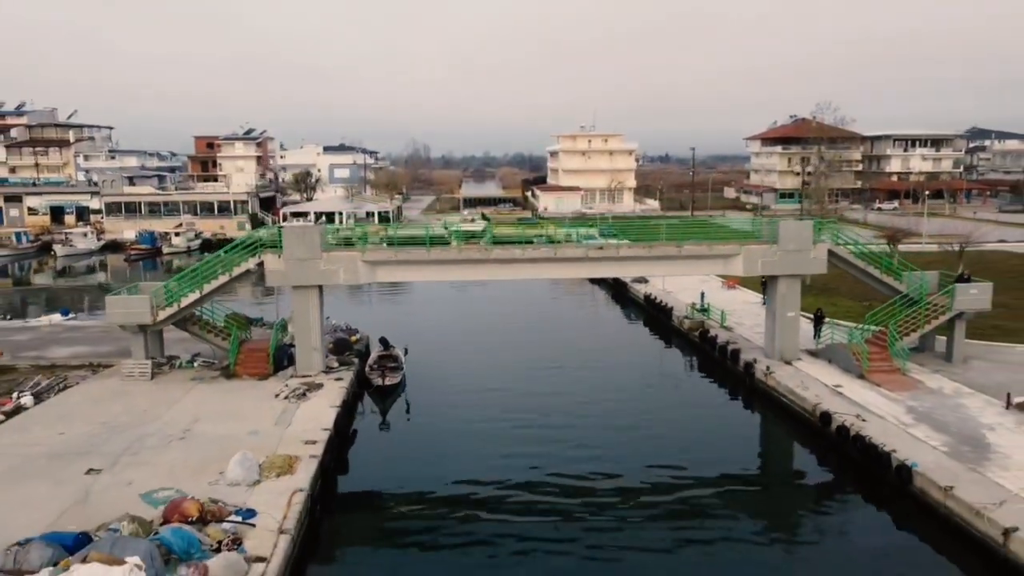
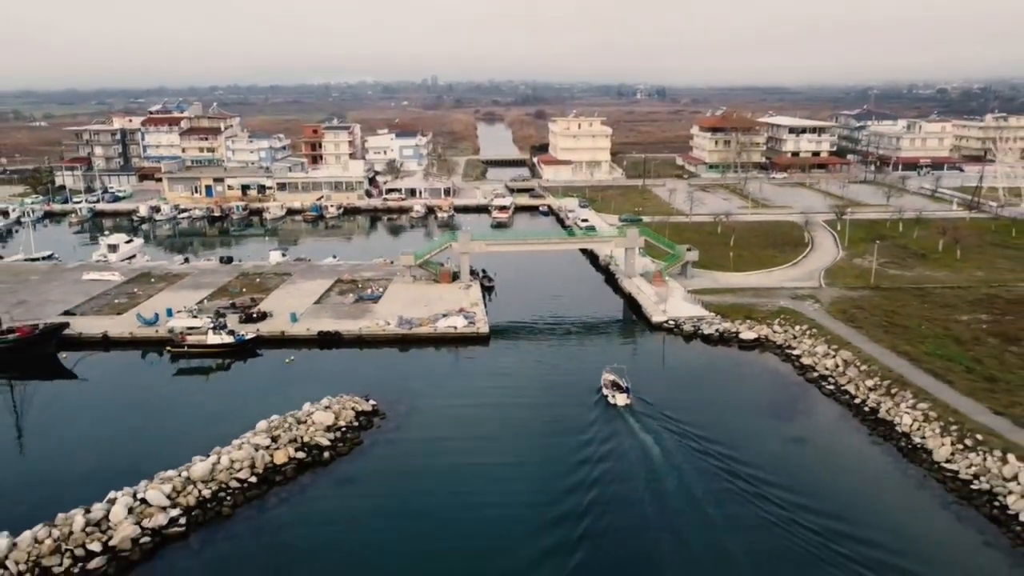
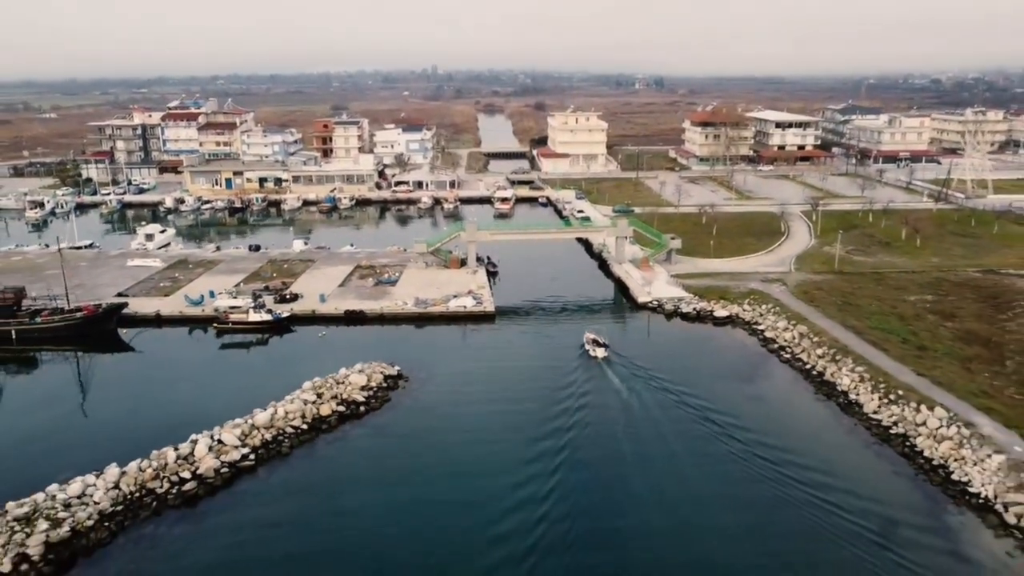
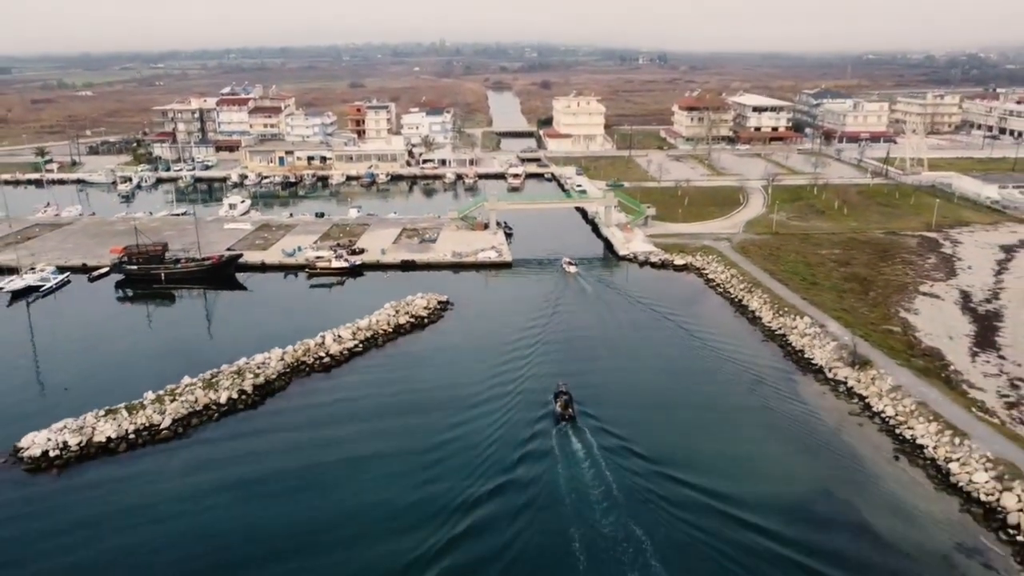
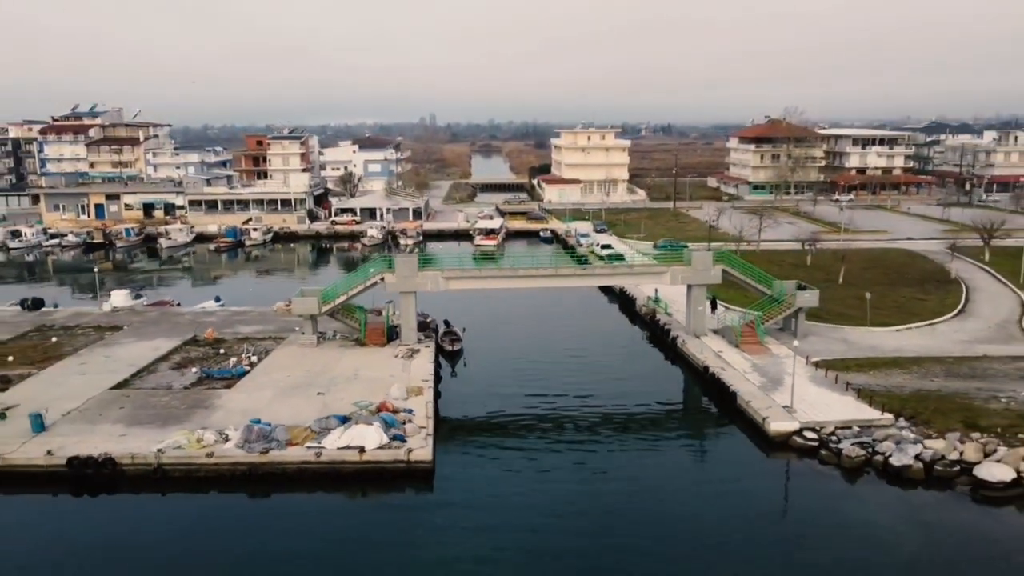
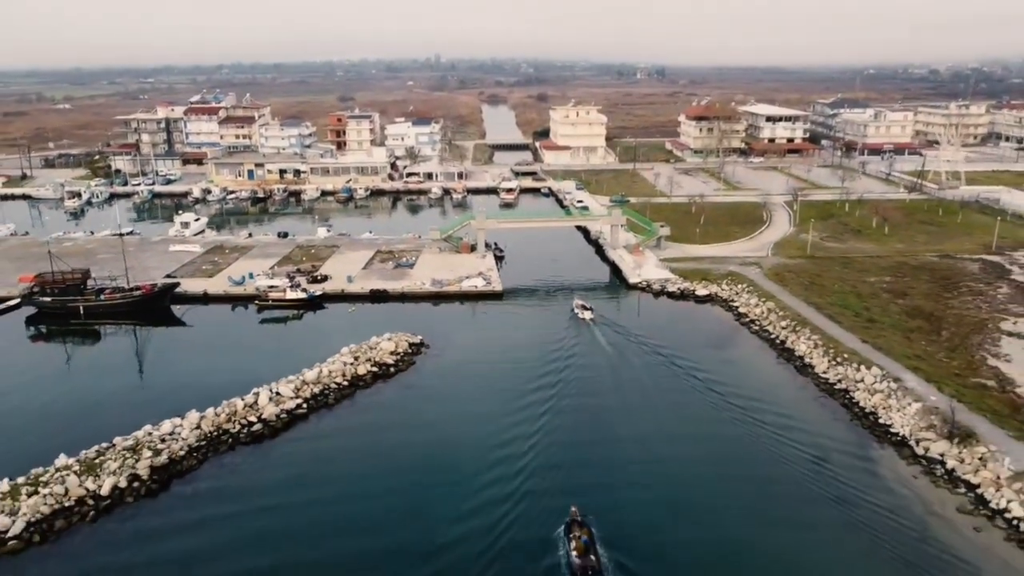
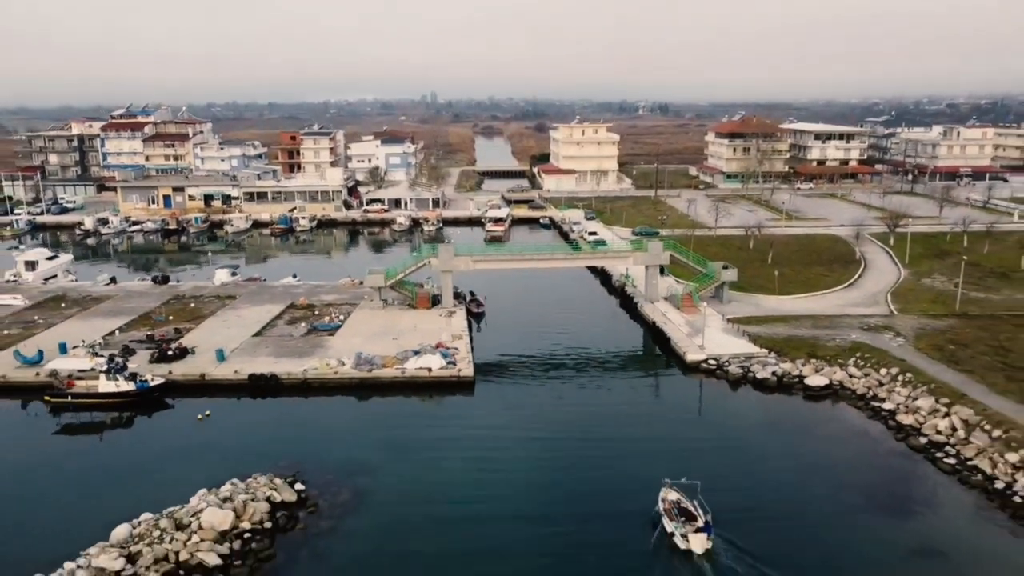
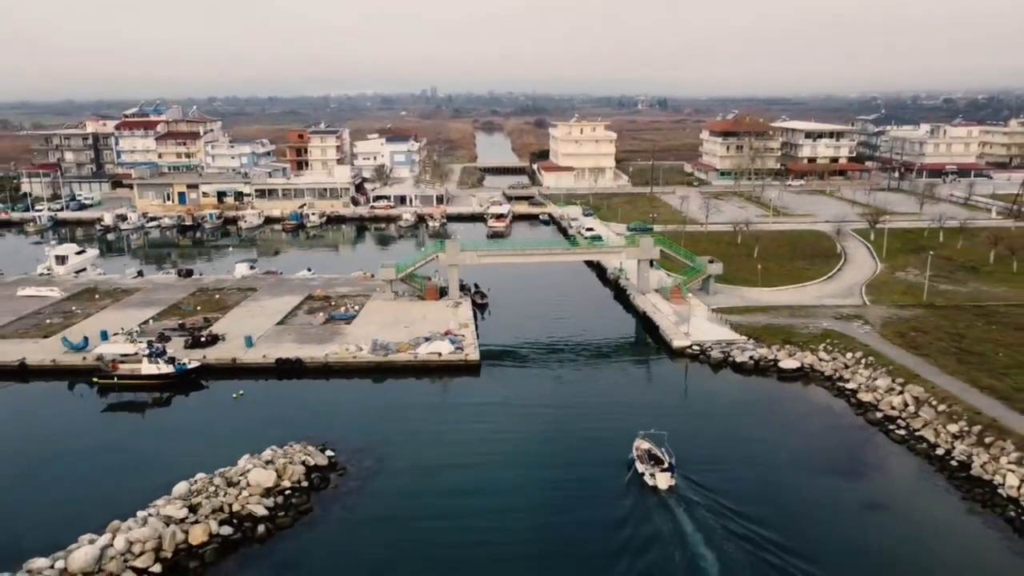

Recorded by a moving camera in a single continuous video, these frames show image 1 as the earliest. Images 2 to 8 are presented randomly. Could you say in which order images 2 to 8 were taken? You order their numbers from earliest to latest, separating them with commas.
5, 7, 8, 2, 3, 6, 4
